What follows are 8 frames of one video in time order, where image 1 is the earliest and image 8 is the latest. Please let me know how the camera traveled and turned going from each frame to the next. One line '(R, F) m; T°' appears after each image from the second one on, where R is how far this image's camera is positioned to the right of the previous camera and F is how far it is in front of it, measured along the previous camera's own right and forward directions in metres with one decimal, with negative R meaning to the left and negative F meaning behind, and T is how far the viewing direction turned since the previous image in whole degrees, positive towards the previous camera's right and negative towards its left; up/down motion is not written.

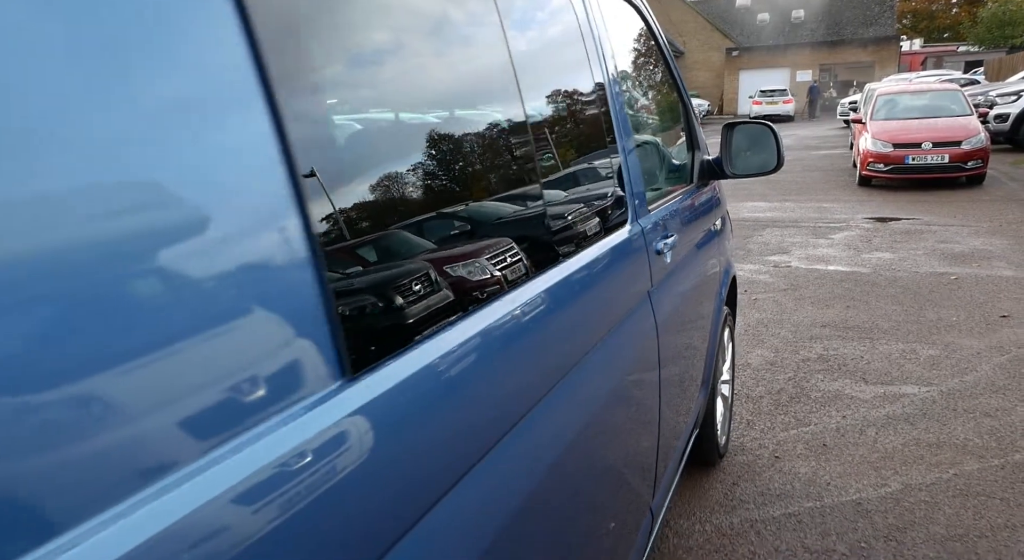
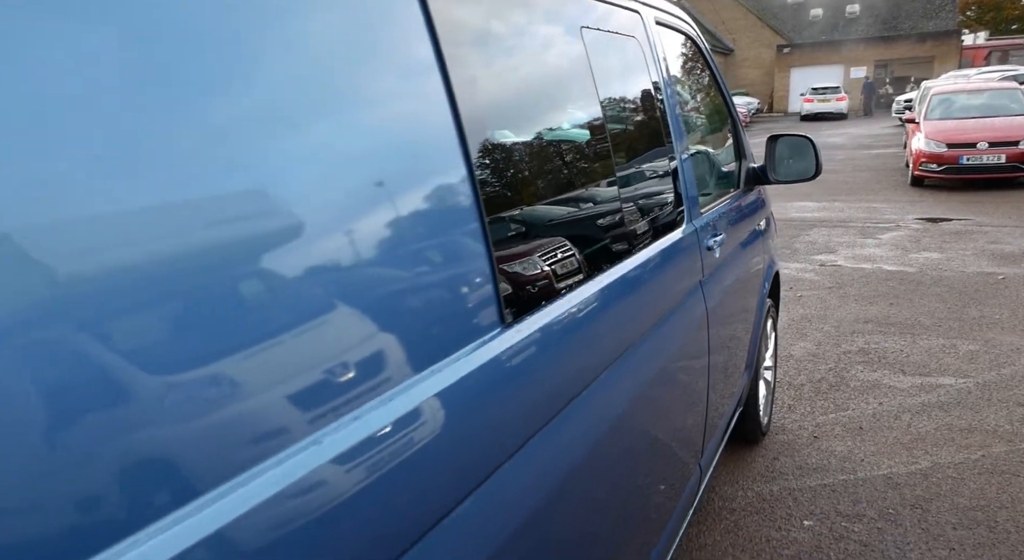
(-0.1, -0.4) m; -4°
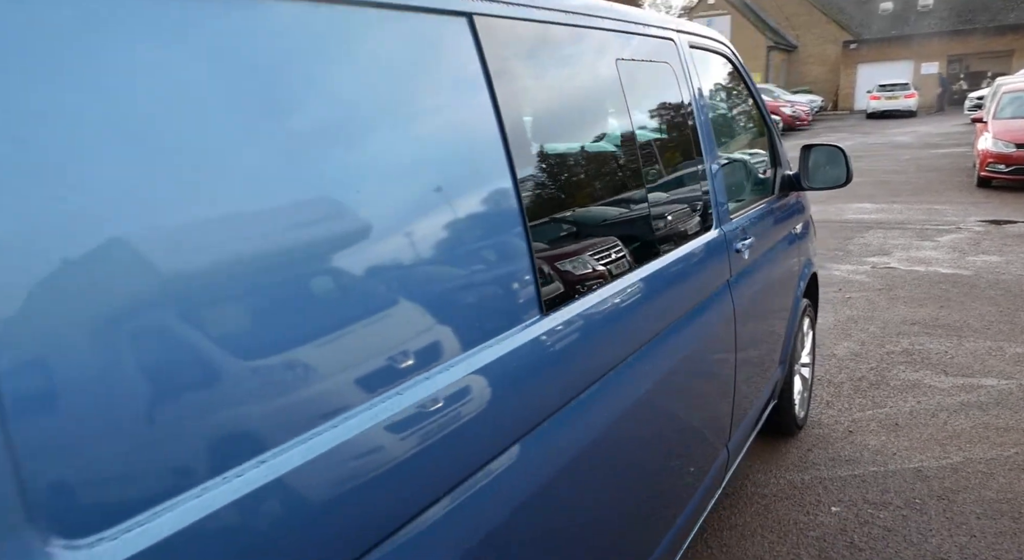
(0.0, -0.3) m; -5°
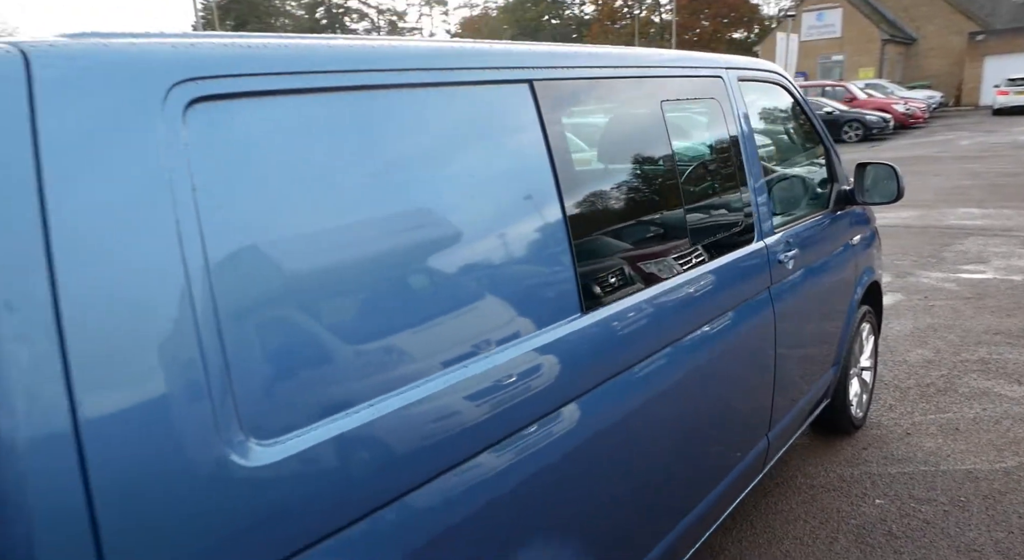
(+0.1, -0.4) m; -8°
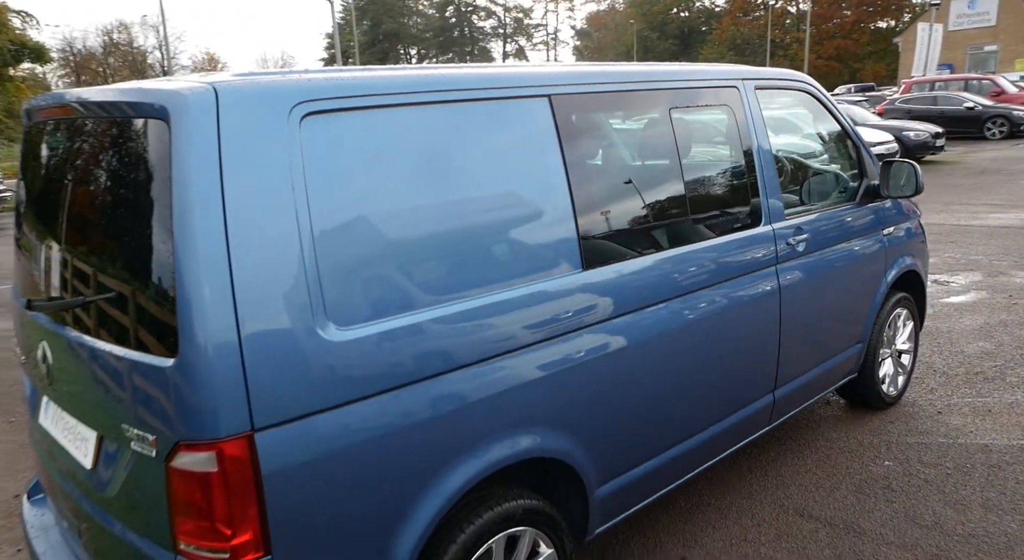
(+0.3, -0.6) m; -10°
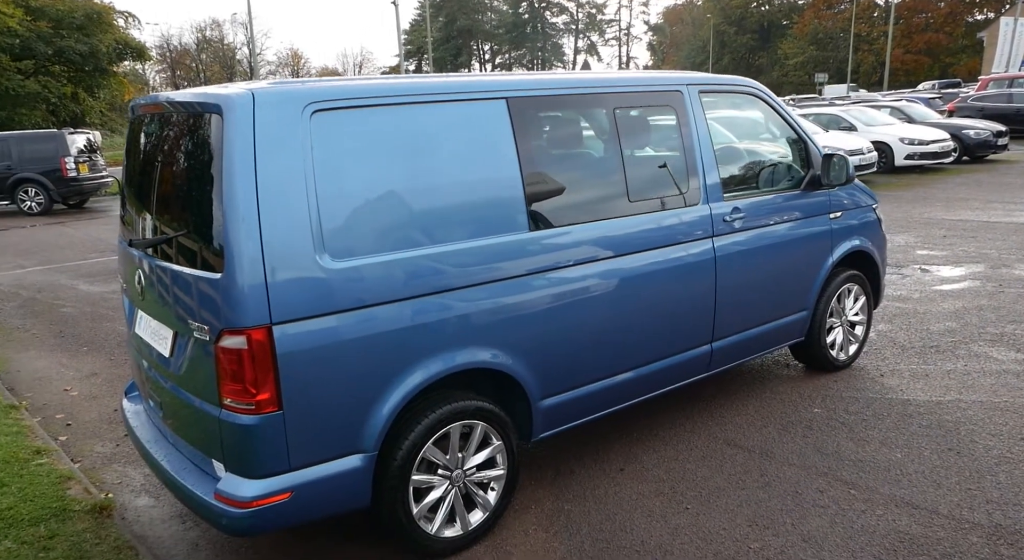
(+0.5, -0.7) m; -6°
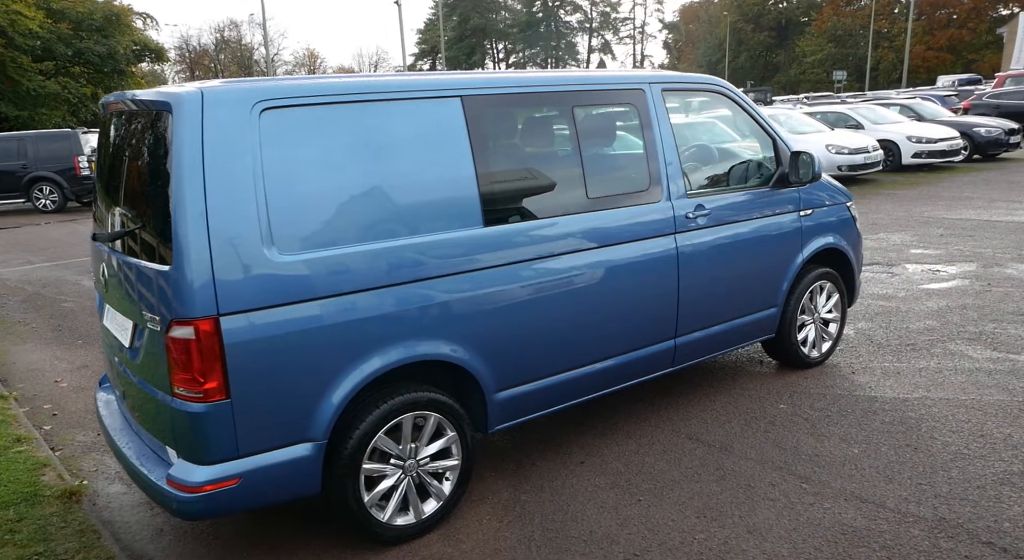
(+0.3, -0.1) m; -1°
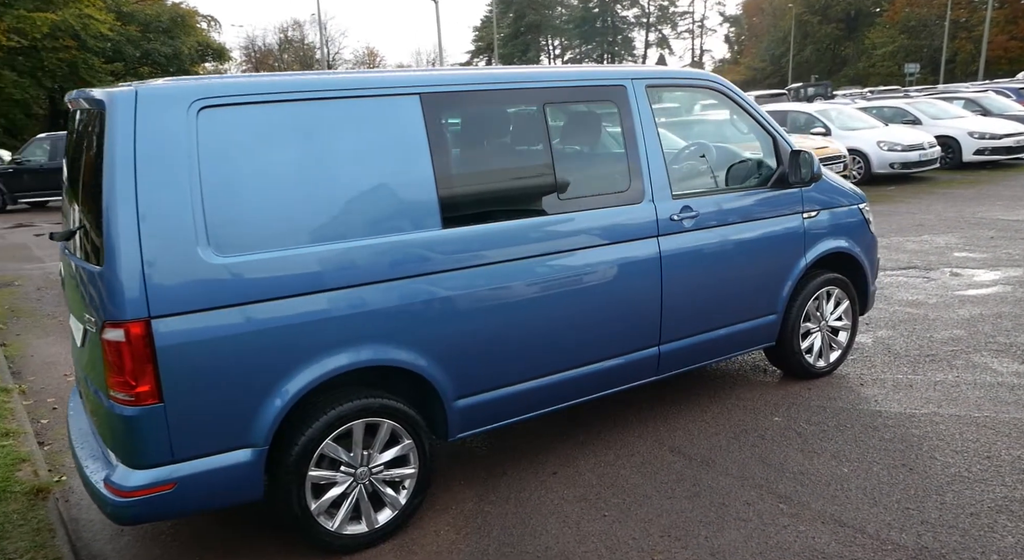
(+0.4, +0.1) m; -5°
